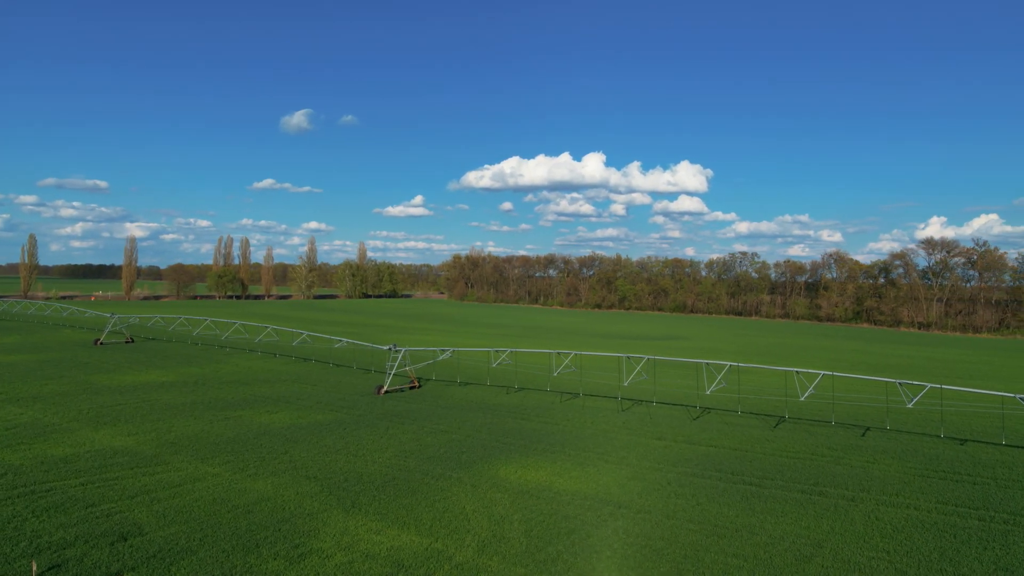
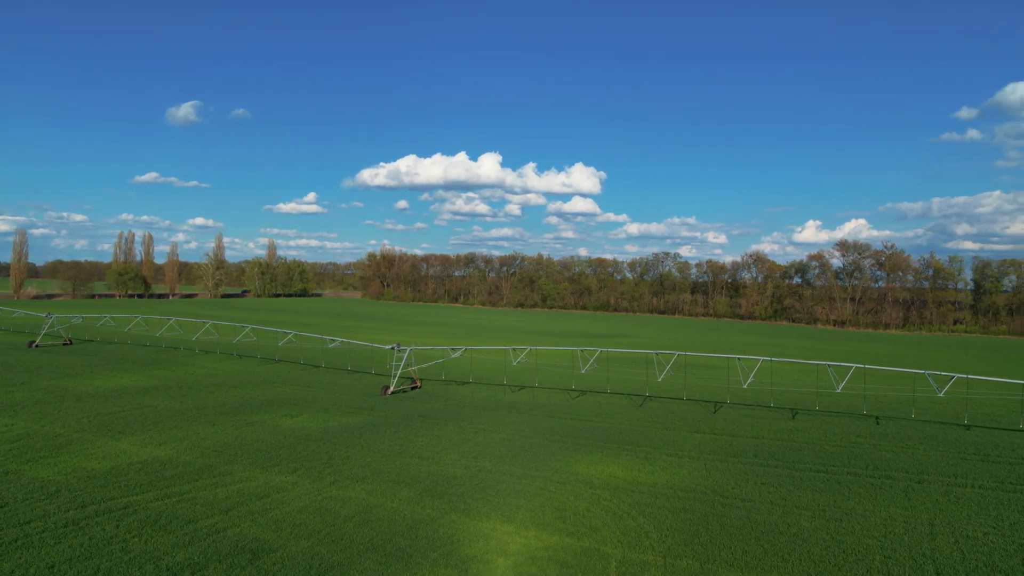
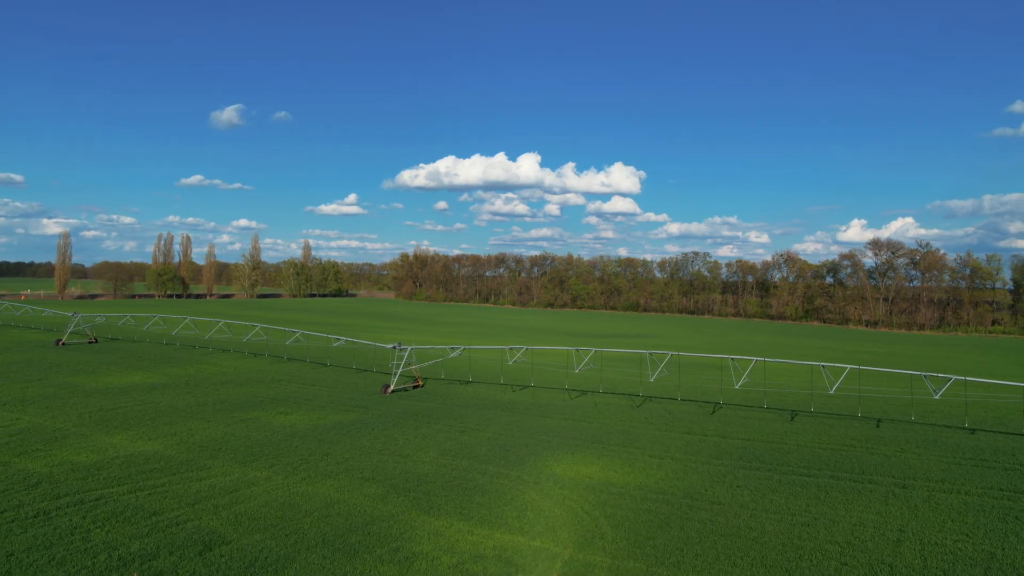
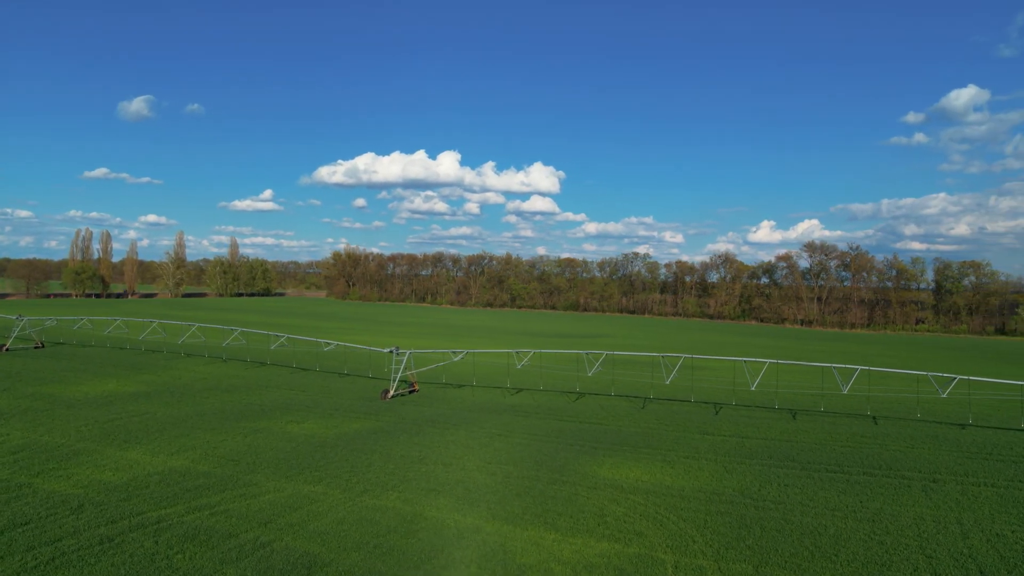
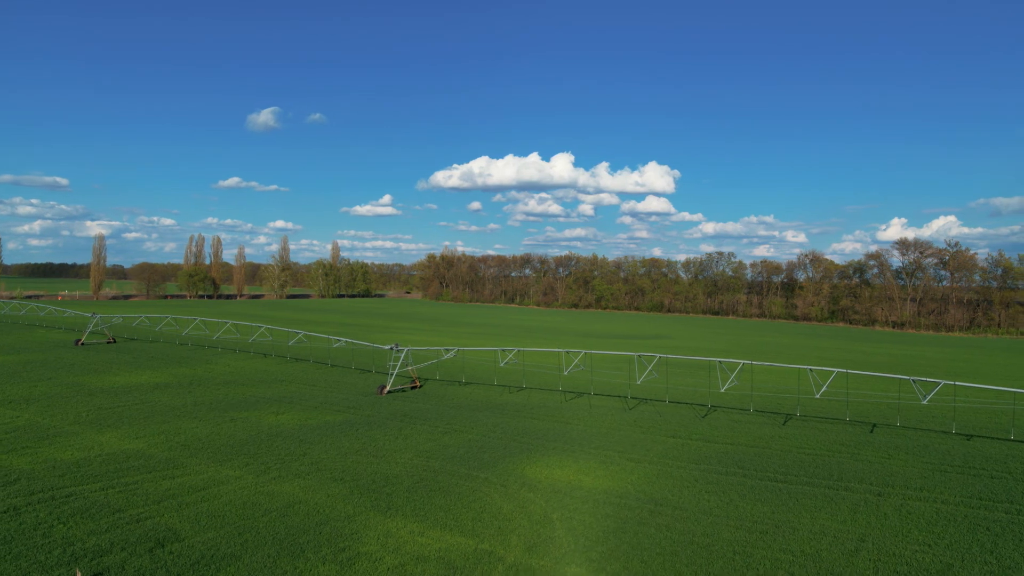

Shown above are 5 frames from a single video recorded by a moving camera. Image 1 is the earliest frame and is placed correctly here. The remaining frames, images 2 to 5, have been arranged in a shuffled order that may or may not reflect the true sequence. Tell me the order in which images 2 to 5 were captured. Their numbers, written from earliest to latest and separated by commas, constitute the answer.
5, 3, 2, 4
